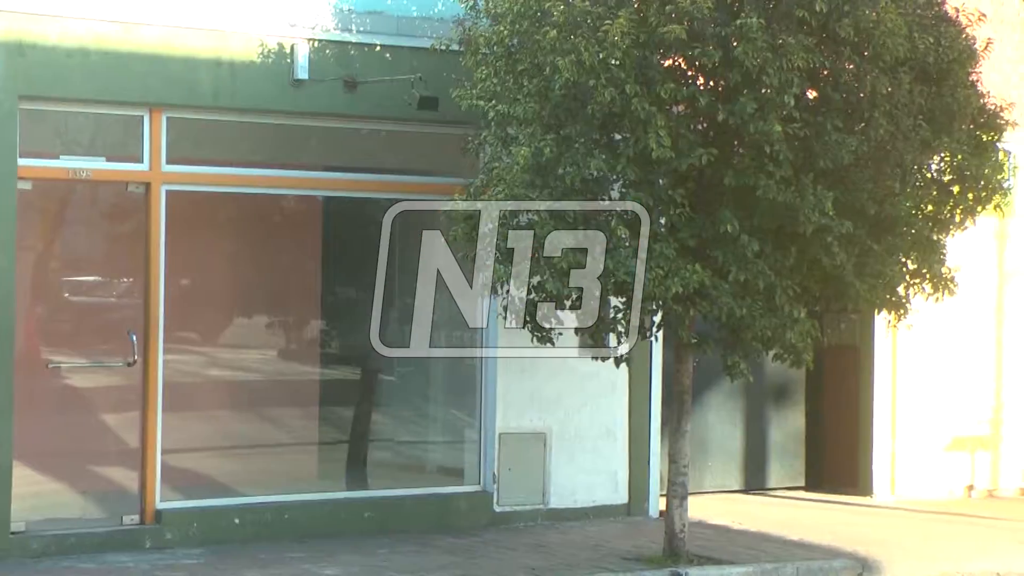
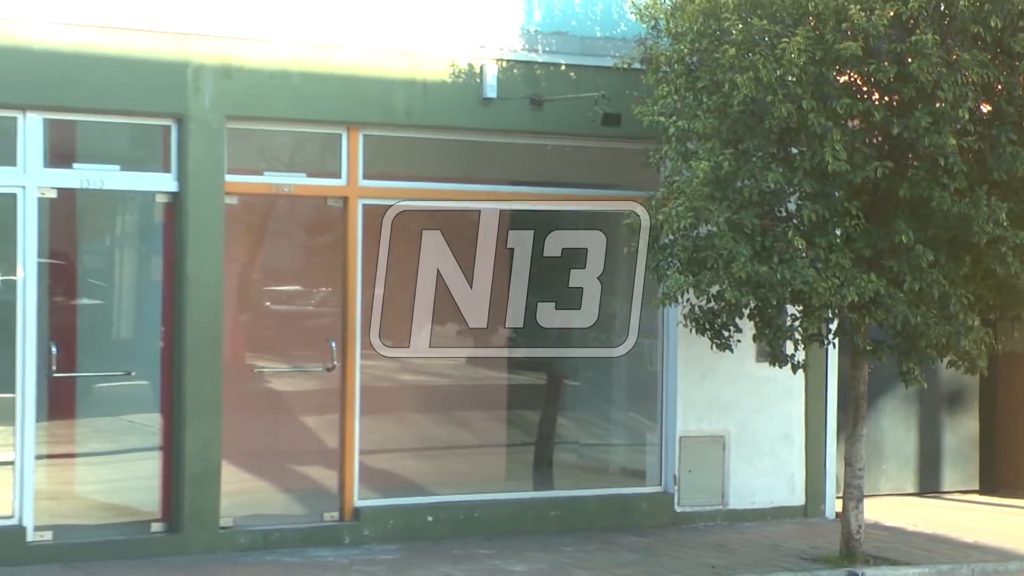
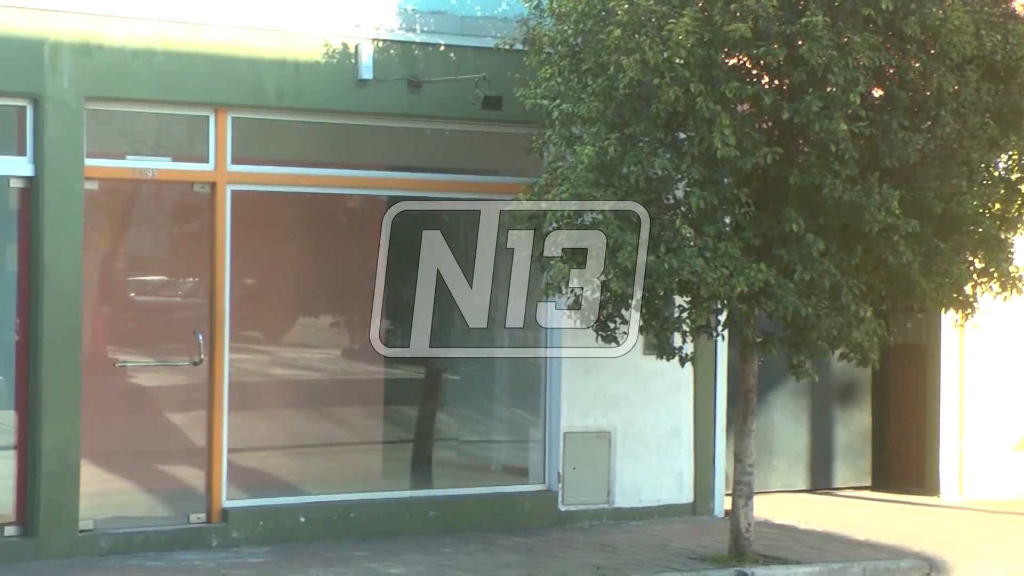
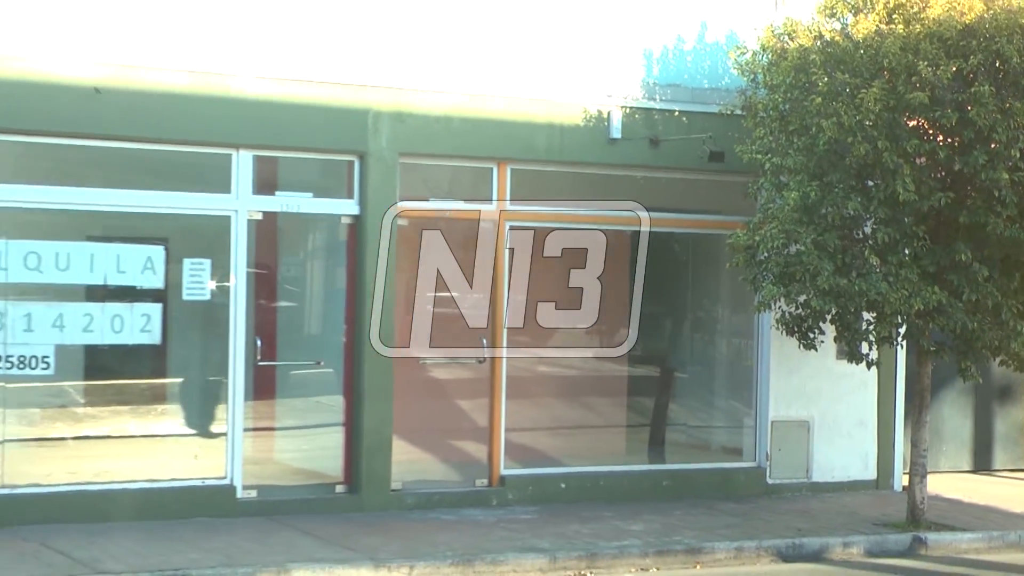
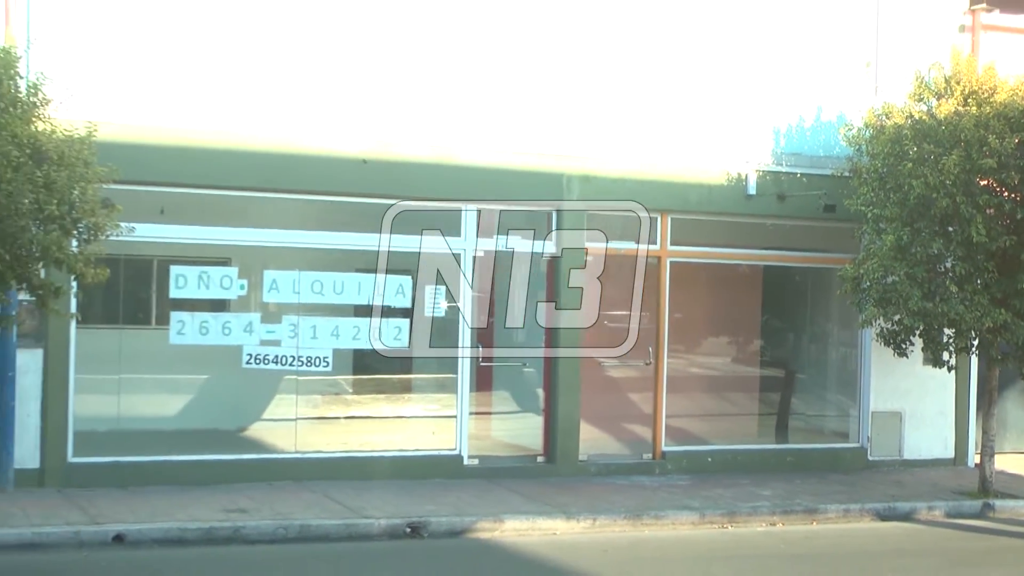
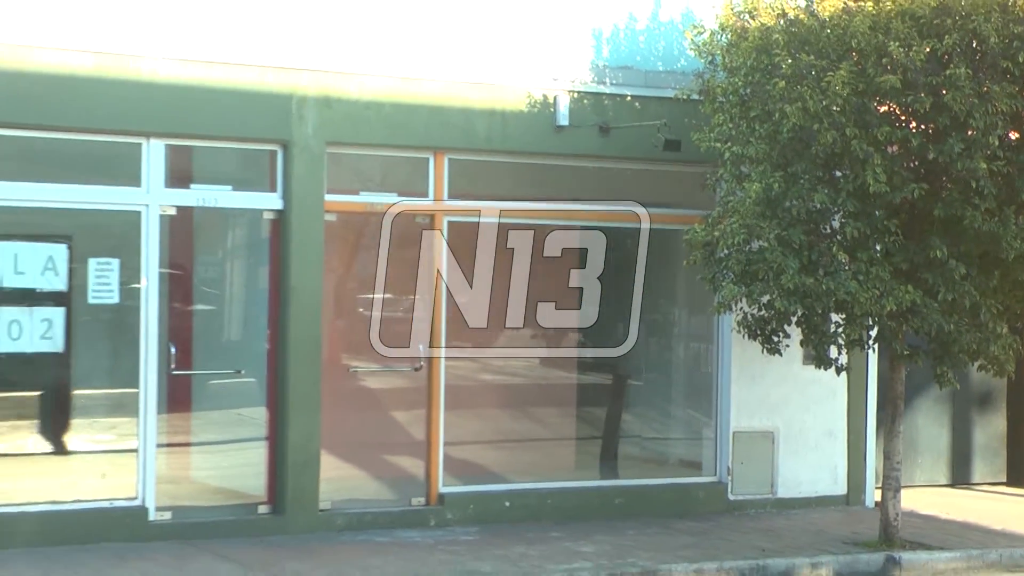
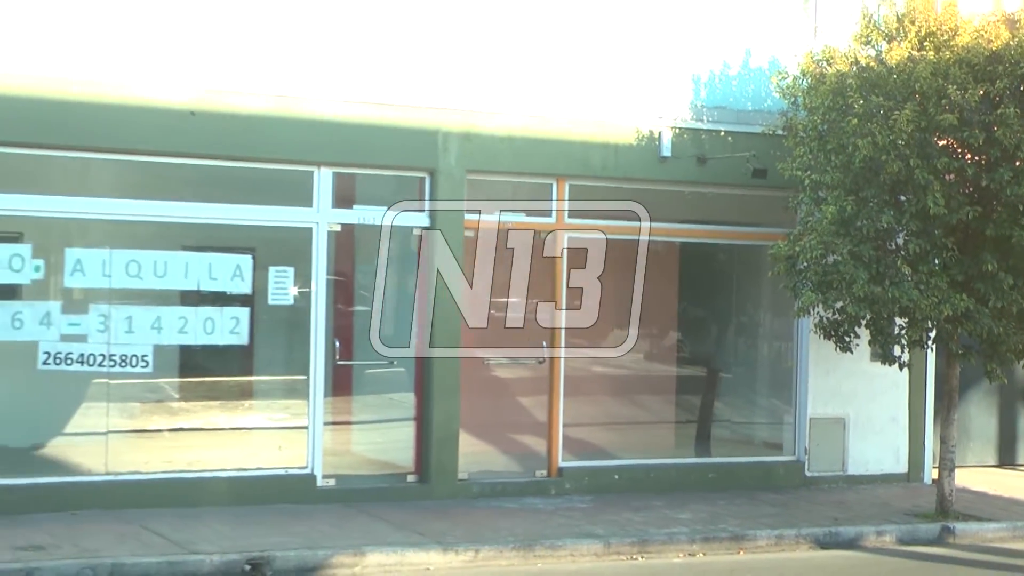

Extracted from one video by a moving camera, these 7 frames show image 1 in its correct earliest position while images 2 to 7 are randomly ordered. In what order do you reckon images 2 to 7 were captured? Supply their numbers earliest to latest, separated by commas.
3, 2, 6, 4, 7, 5
